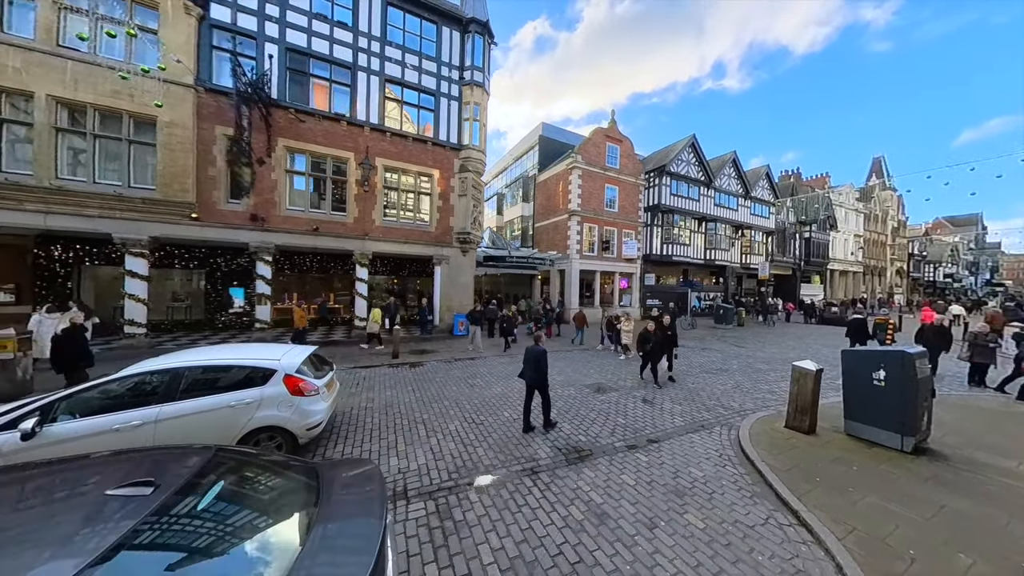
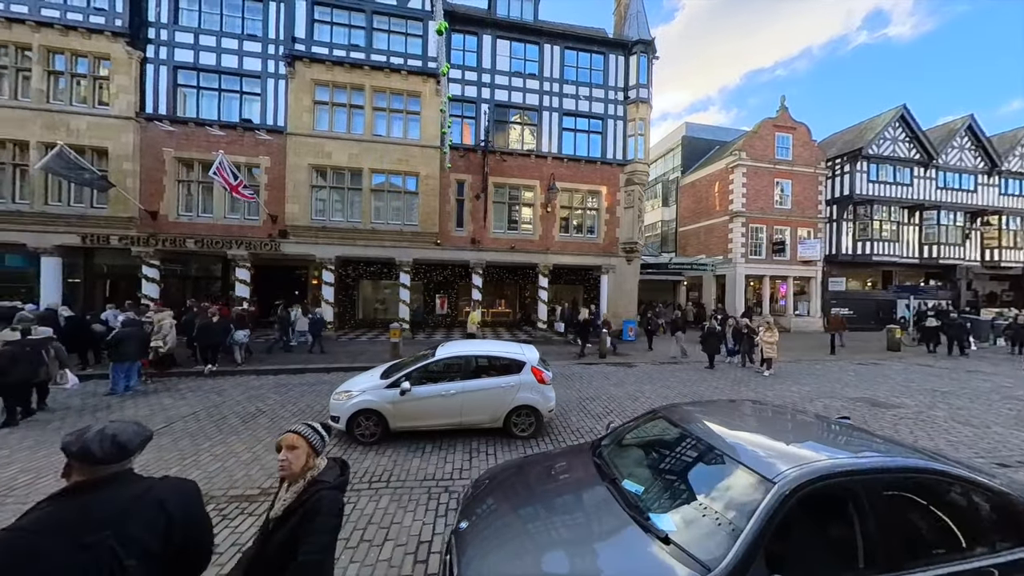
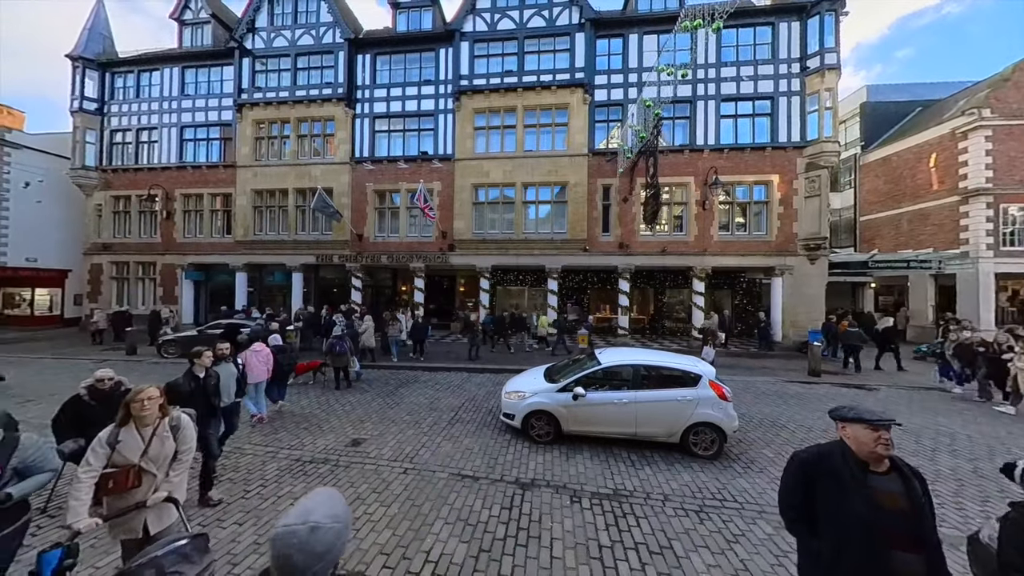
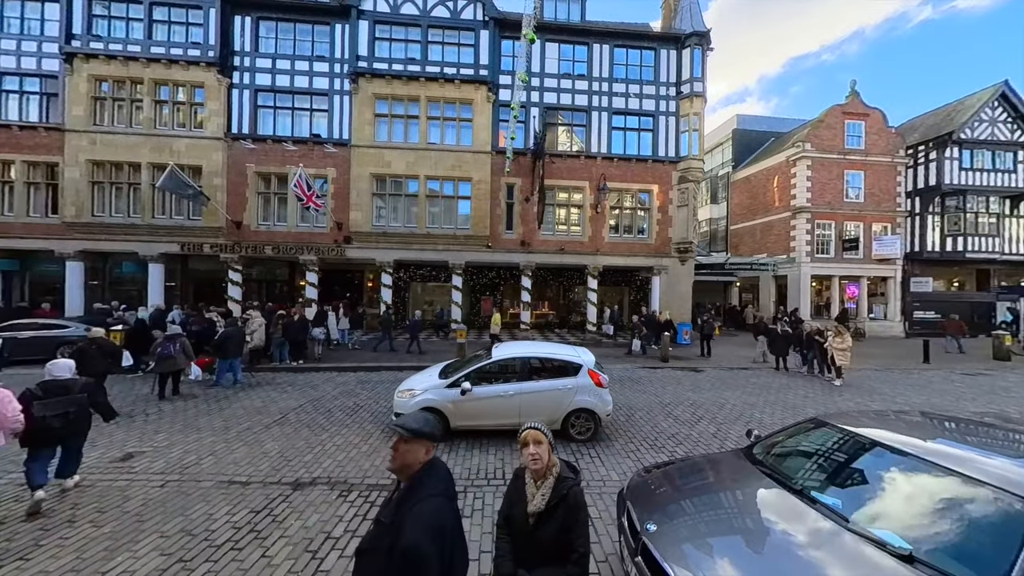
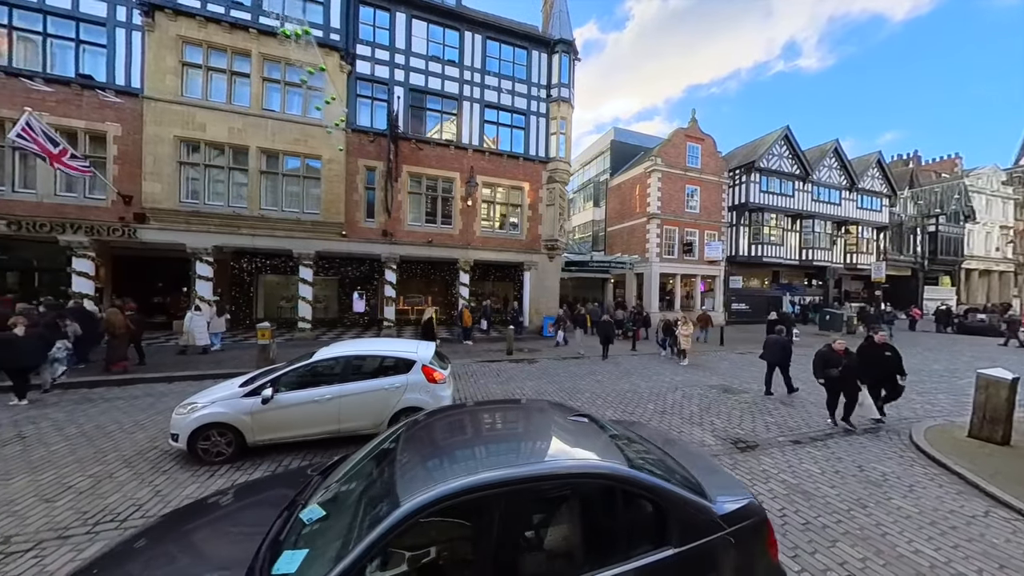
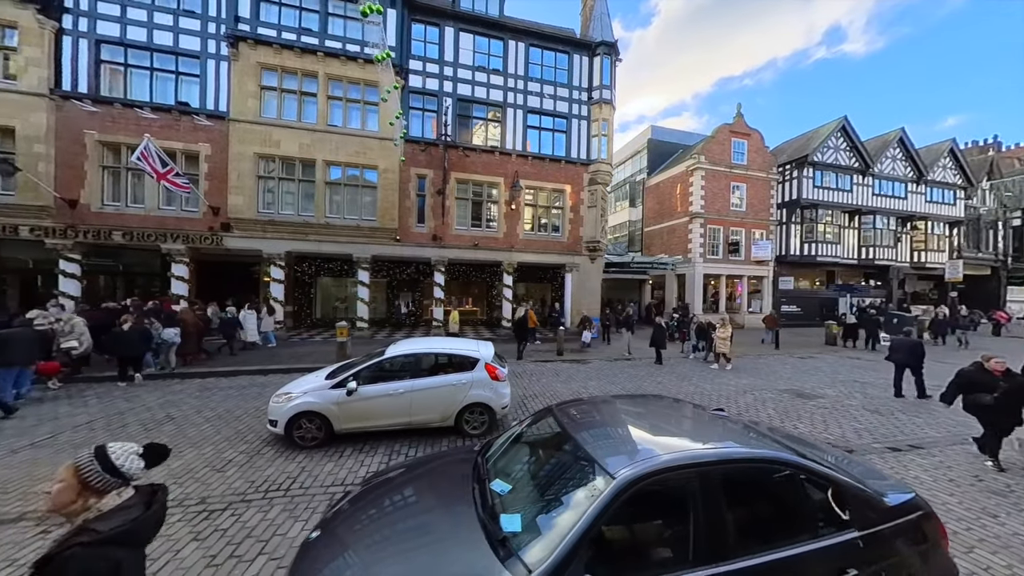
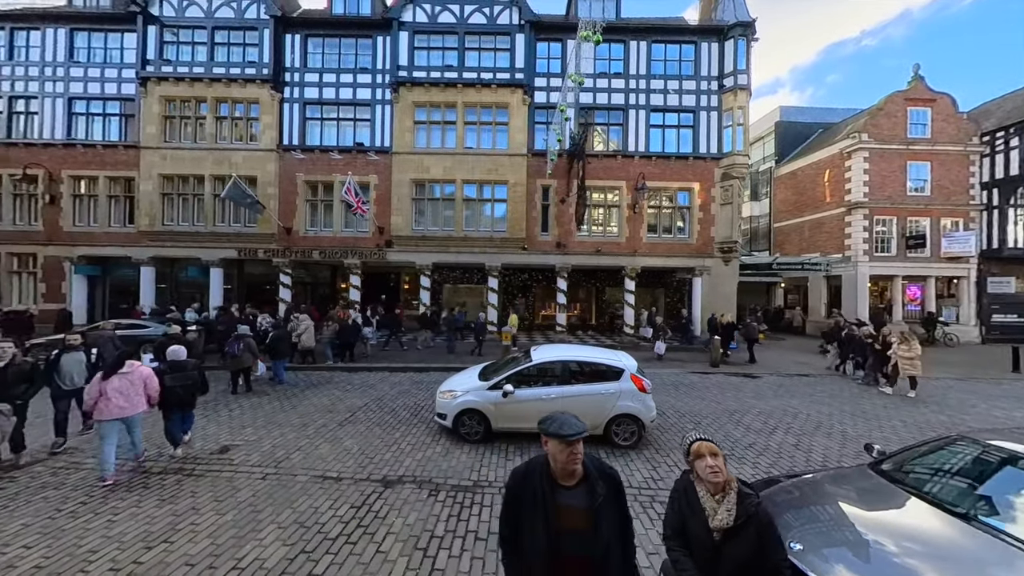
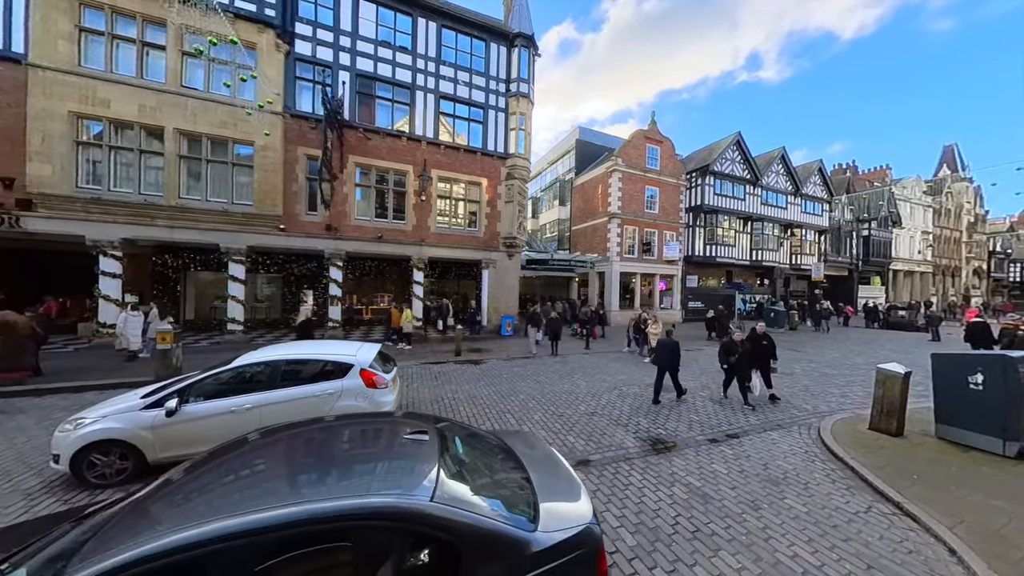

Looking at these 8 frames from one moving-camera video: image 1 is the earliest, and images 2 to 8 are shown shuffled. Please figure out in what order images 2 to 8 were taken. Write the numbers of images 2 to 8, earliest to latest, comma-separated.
8, 5, 6, 2, 4, 7, 3
